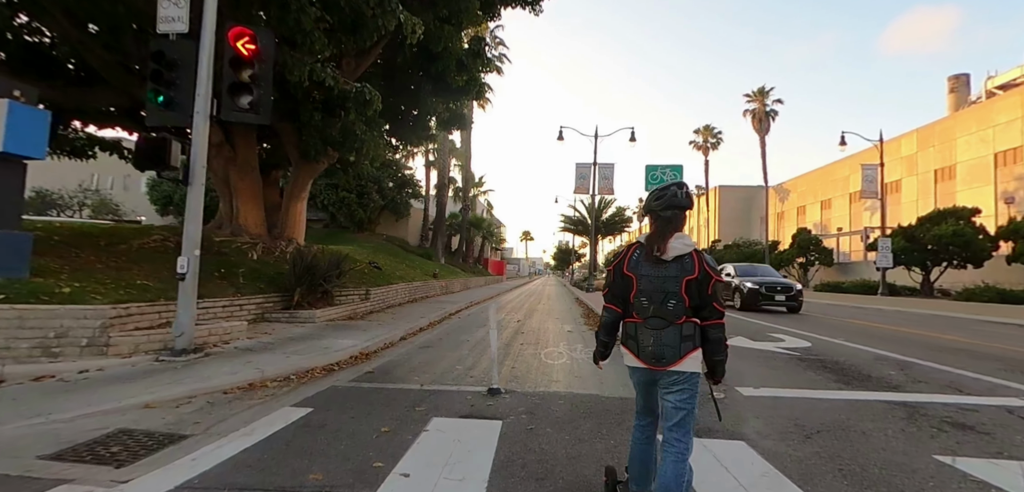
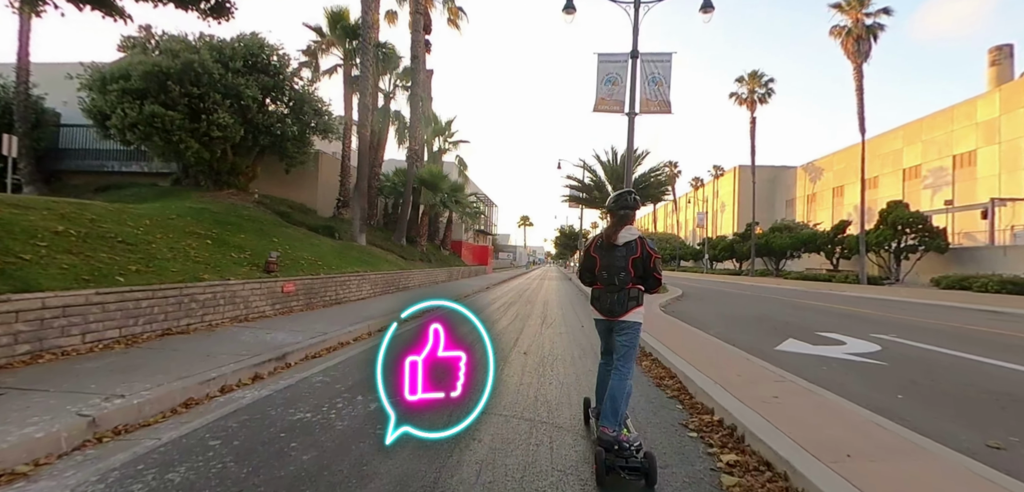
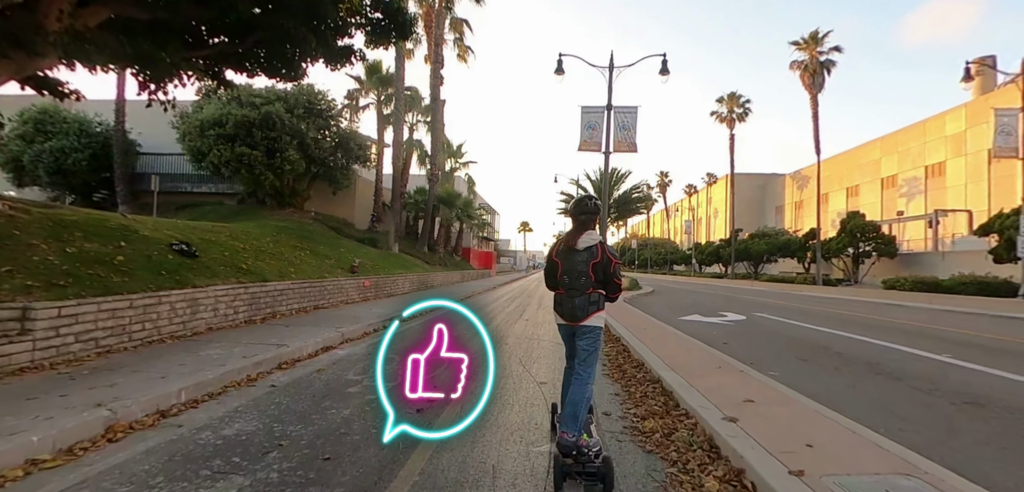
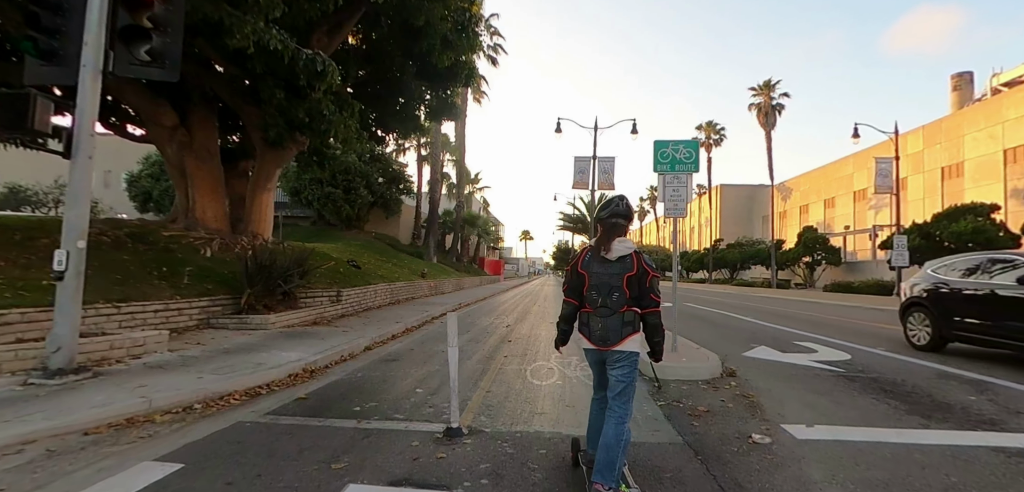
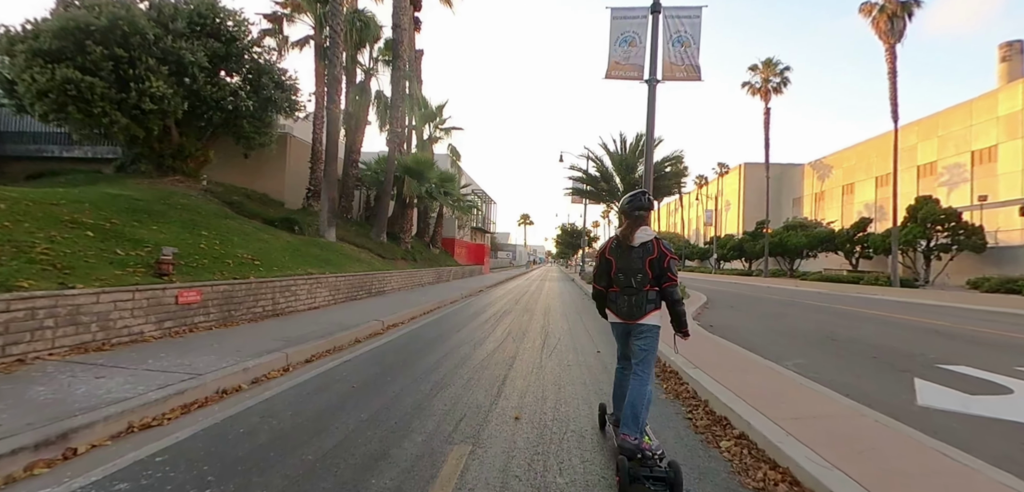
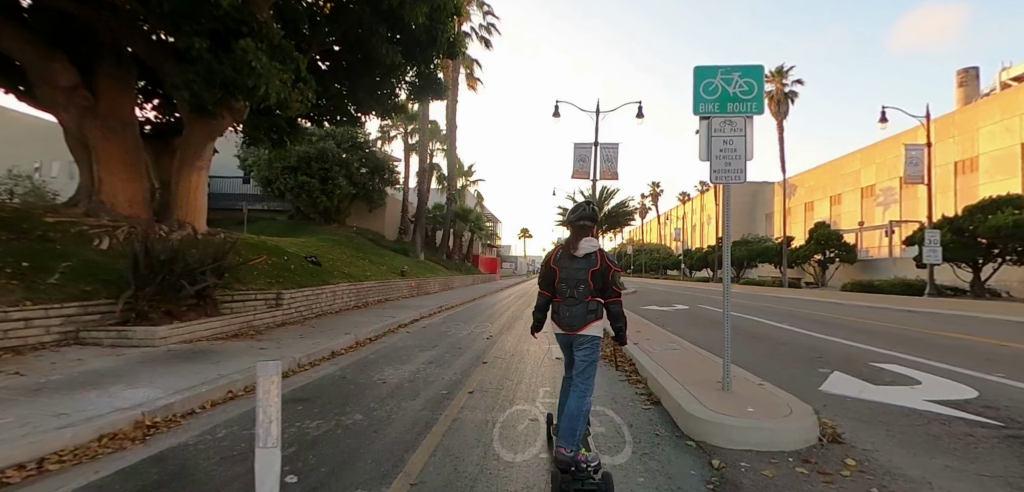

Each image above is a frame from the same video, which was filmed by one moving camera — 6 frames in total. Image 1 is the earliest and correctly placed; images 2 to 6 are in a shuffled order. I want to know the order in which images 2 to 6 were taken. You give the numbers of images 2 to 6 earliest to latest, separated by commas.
4, 6, 3, 2, 5
